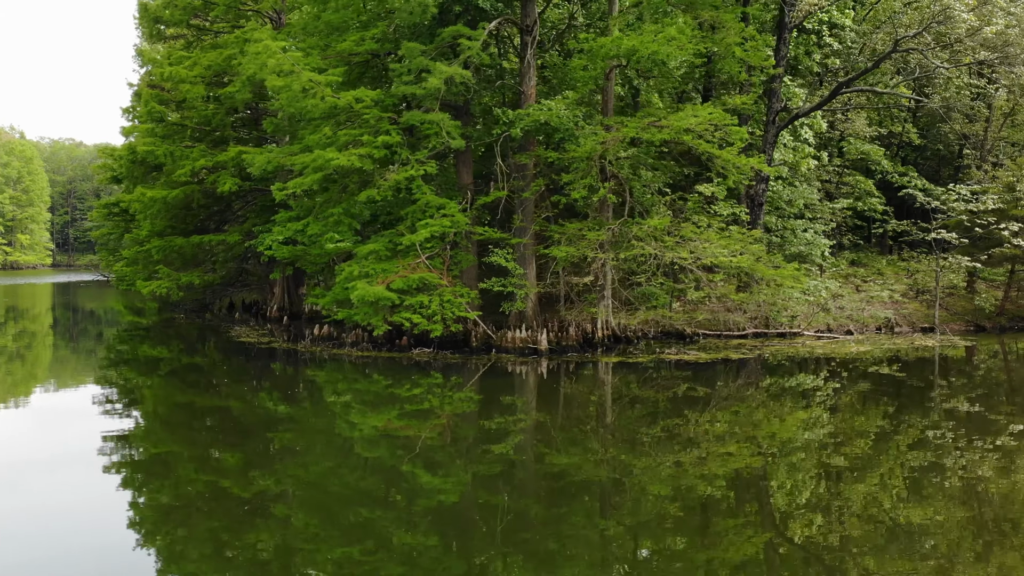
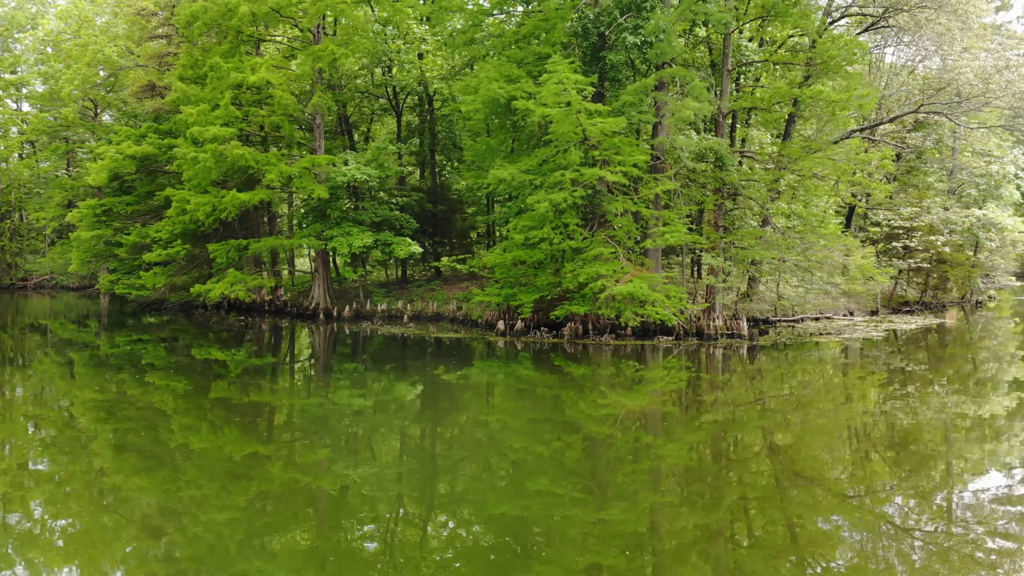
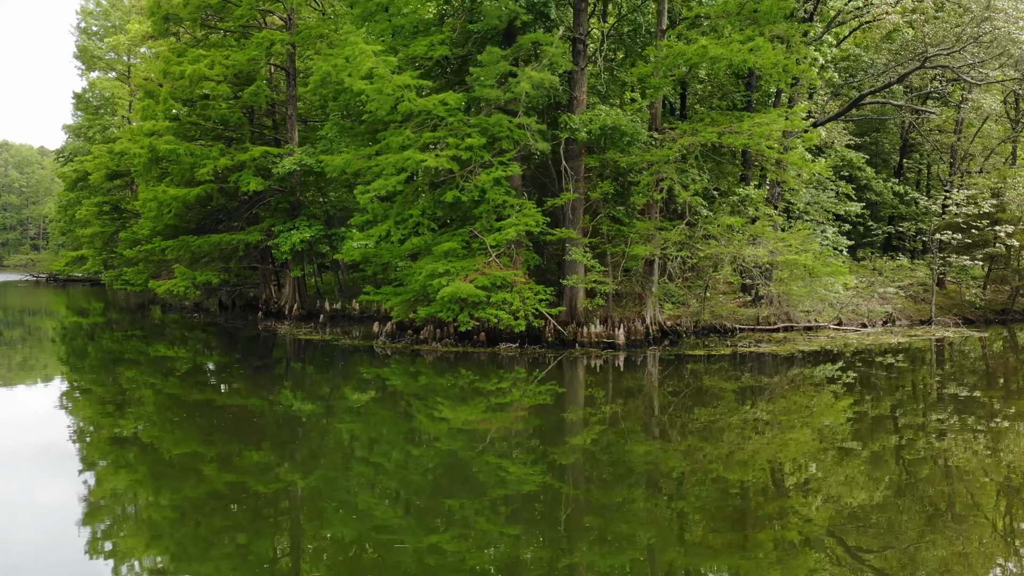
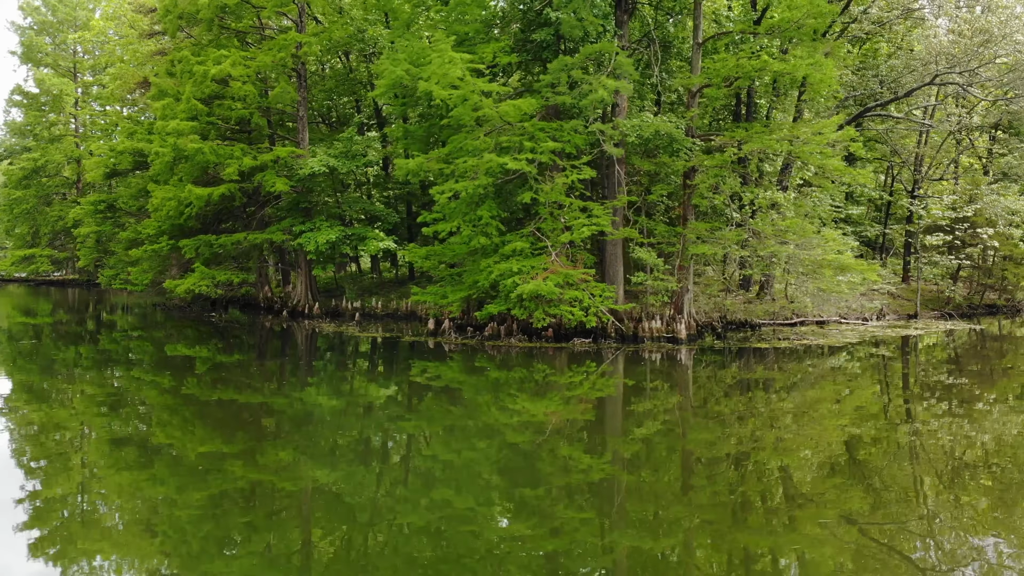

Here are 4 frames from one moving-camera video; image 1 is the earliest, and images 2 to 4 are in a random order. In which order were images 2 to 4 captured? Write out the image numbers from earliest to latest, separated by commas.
3, 4, 2
